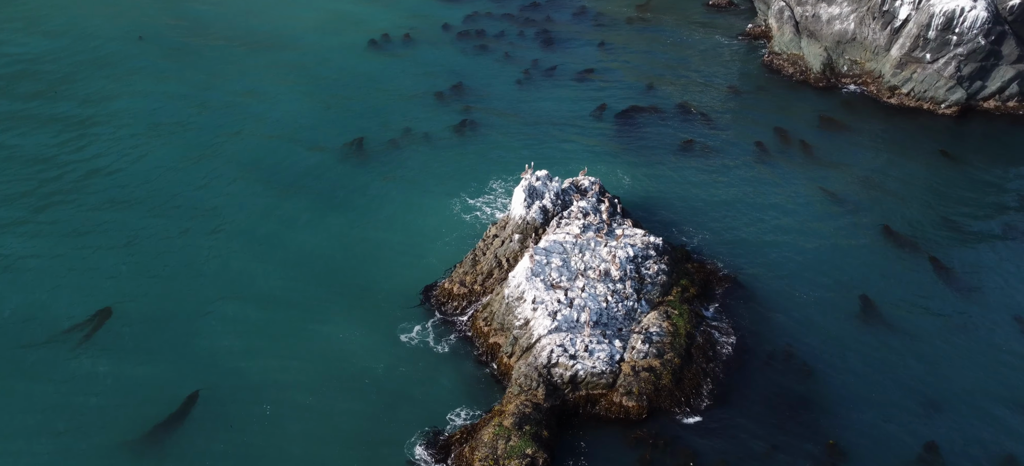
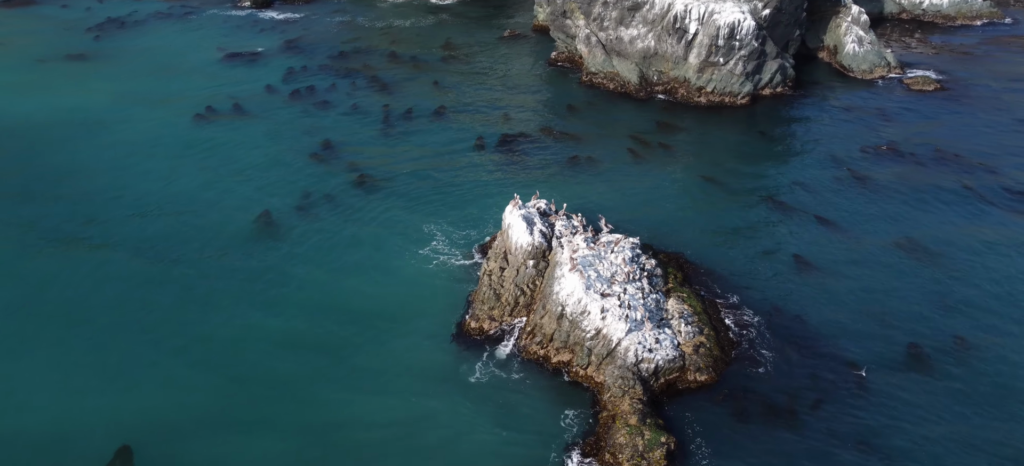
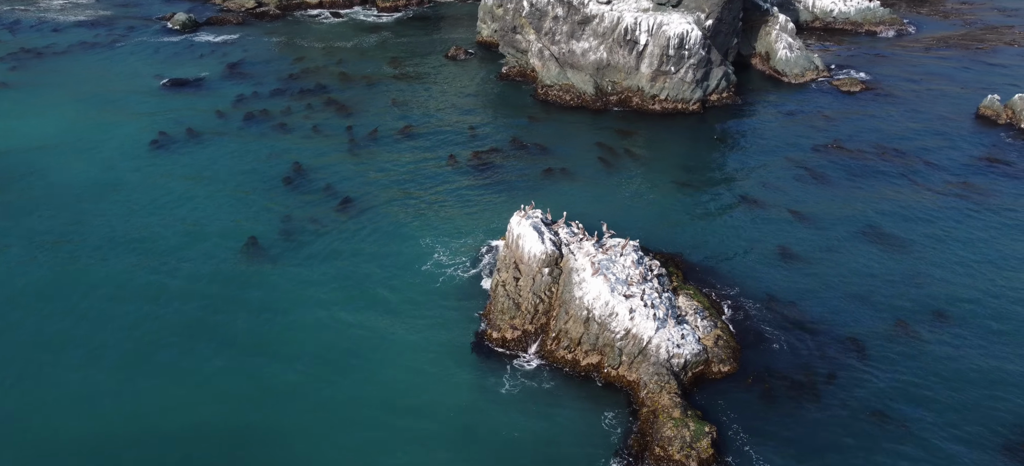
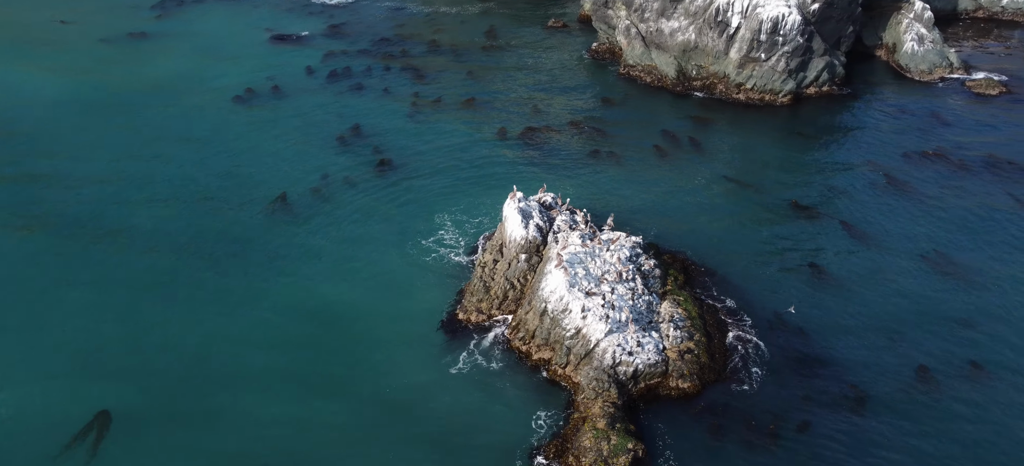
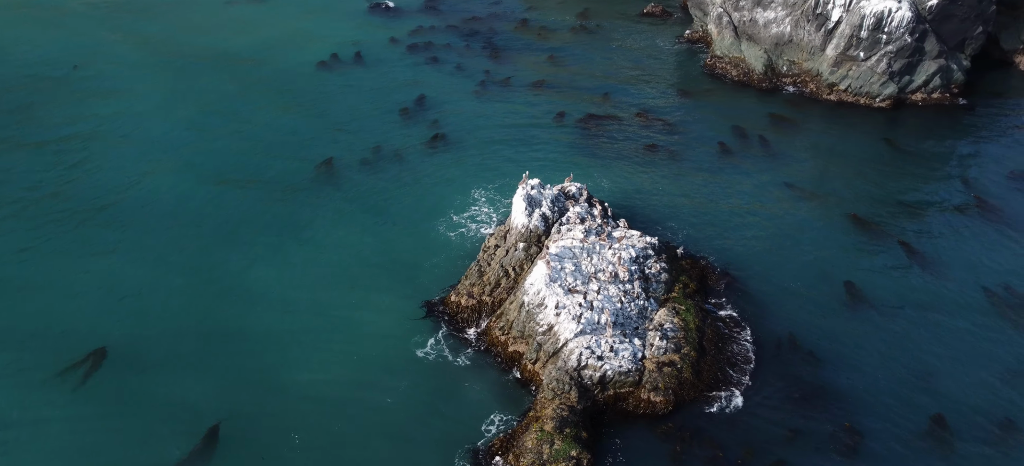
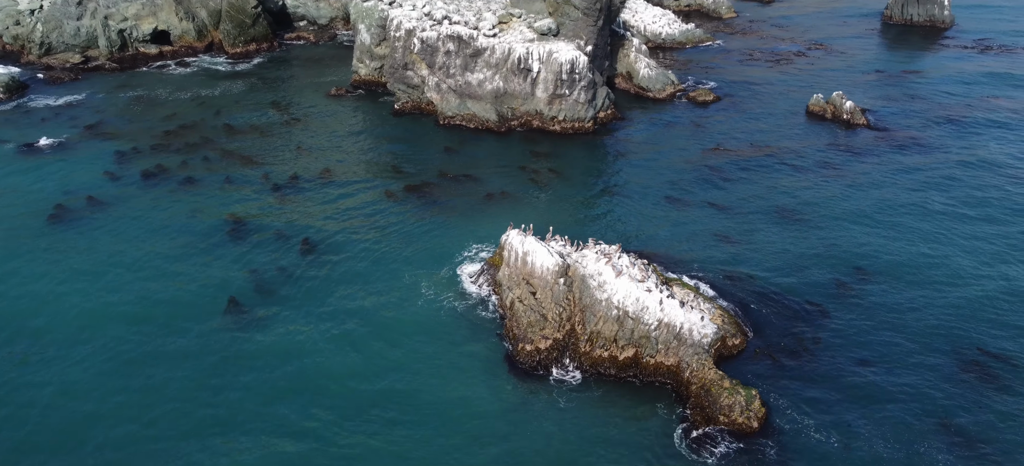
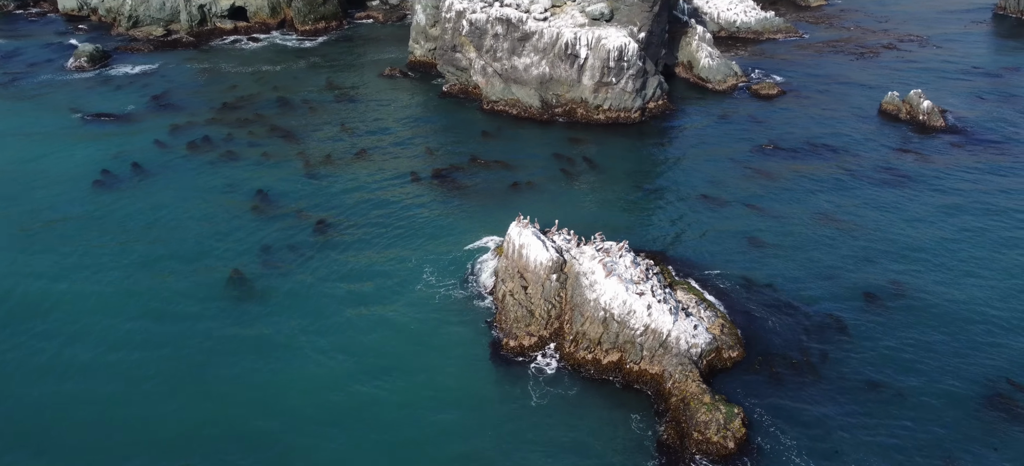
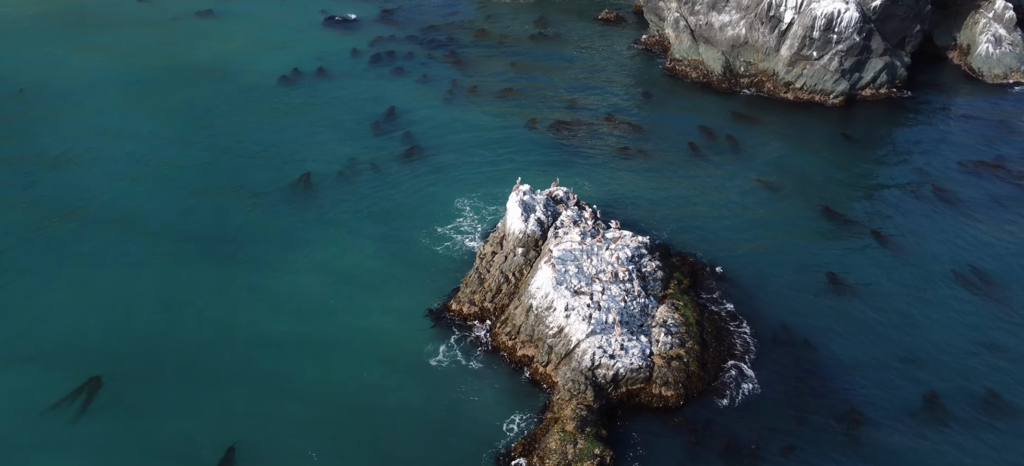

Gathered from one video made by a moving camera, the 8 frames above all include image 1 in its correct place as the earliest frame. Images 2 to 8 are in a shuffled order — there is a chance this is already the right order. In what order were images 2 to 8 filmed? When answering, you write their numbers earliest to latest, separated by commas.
5, 8, 4, 2, 3, 7, 6
